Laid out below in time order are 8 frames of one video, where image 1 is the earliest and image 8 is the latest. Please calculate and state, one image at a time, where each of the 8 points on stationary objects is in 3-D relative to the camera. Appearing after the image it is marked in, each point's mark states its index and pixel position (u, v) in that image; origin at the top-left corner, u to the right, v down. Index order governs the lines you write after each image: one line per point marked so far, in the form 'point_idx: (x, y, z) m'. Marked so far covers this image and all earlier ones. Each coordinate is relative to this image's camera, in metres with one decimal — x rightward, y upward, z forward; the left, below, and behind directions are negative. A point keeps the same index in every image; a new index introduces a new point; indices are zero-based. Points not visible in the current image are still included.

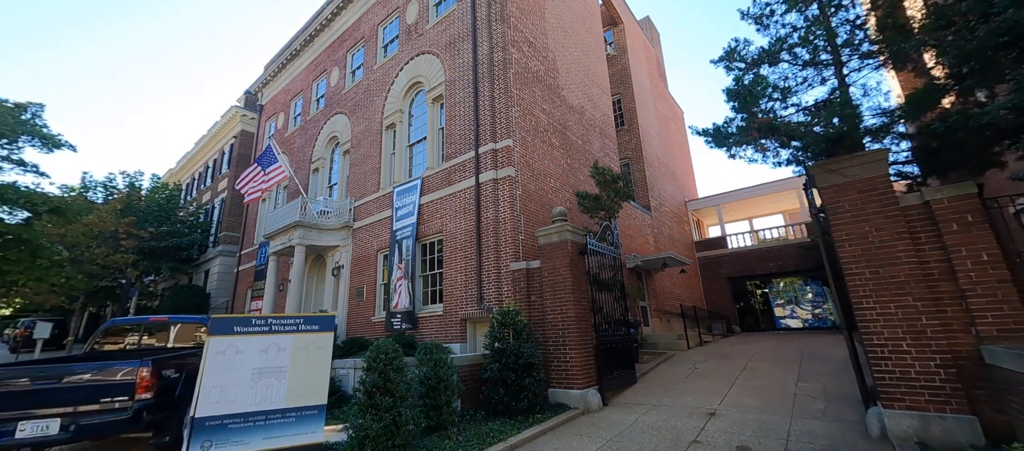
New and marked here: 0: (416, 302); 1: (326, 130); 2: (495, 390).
0: (-2.5, -2.0, +10.4) m
1: (-6.9, +3.6, +14.9) m
2: (-0.3, -2.7, +6.6) m
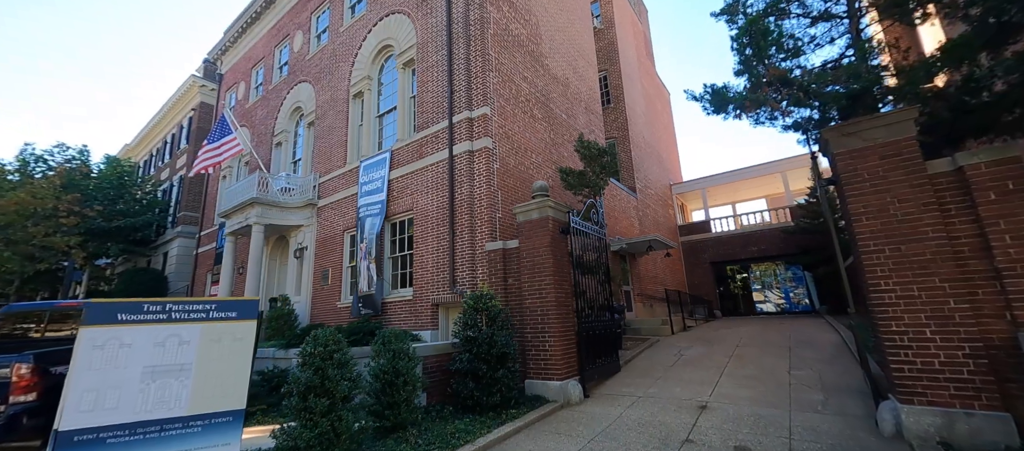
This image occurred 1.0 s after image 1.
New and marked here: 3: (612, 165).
0: (-3.0, -1.4, +9.5) m
1: (-7.6, +4.3, +13.7) m
2: (-0.7, -2.3, +5.8) m
3: (+2.3, +1.4, +9.3) m
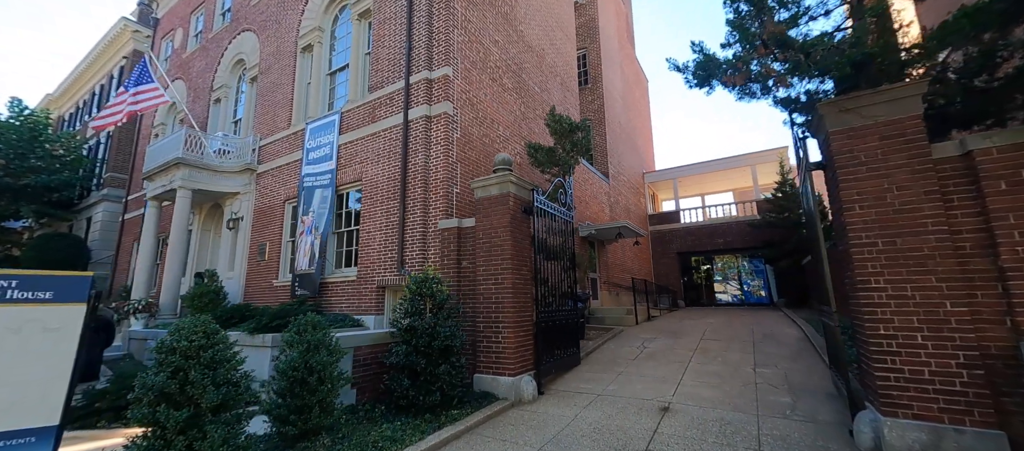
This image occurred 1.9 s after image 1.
0: (-3.9, -0.8, +8.5) m
1: (-8.5, +5.3, +12.1) m
2: (-1.4, -2.0, +5.1) m
3: (+1.6, +1.8, +8.6) m
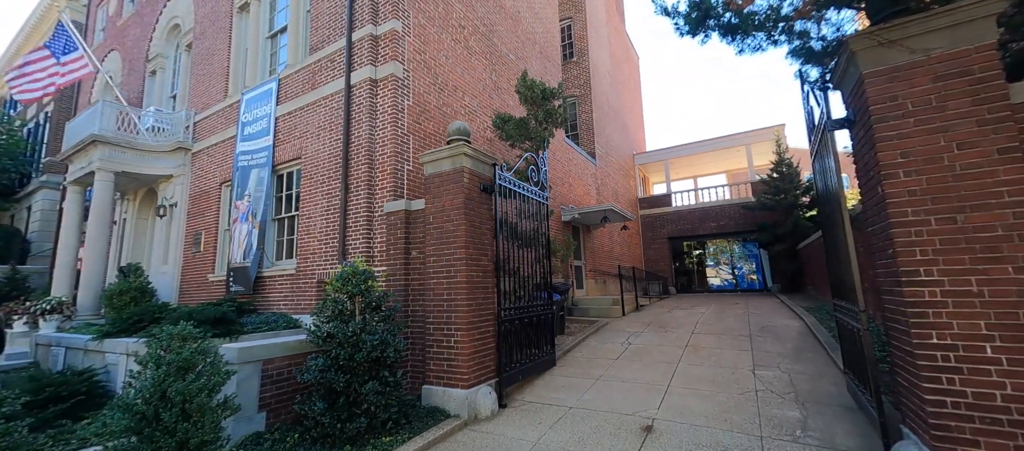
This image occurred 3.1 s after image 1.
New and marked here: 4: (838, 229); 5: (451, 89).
0: (-4.5, -0.5, +7.4) m
1: (-9.2, +5.6, +10.7) m
2: (-2.0, -1.8, +4.0) m
3: (+0.9, +2.1, +7.5) m
4: (+3.4, 0.0, +4.1) m
5: (-1.1, +2.6, +7.6) m
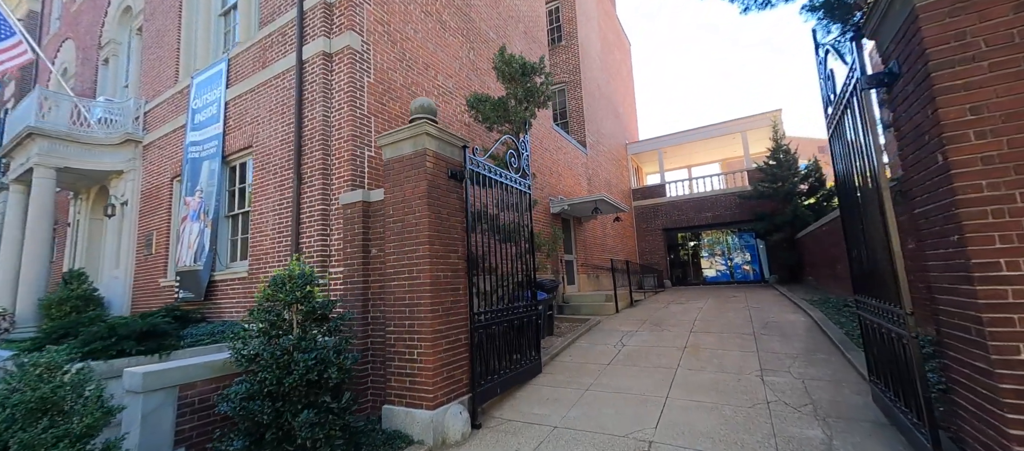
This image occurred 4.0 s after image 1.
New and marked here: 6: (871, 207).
0: (-4.9, -0.5, +6.6) m
1: (-9.7, +5.6, +9.8) m
2: (-2.3, -1.7, +3.3) m
3: (+0.5, +2.3, +6.7) m
4: (+3.1, +0.1, +3.4) m
5: (-1.5, +2.7, +6.8) m
6: (+3.0, +0.2, +3.4) m
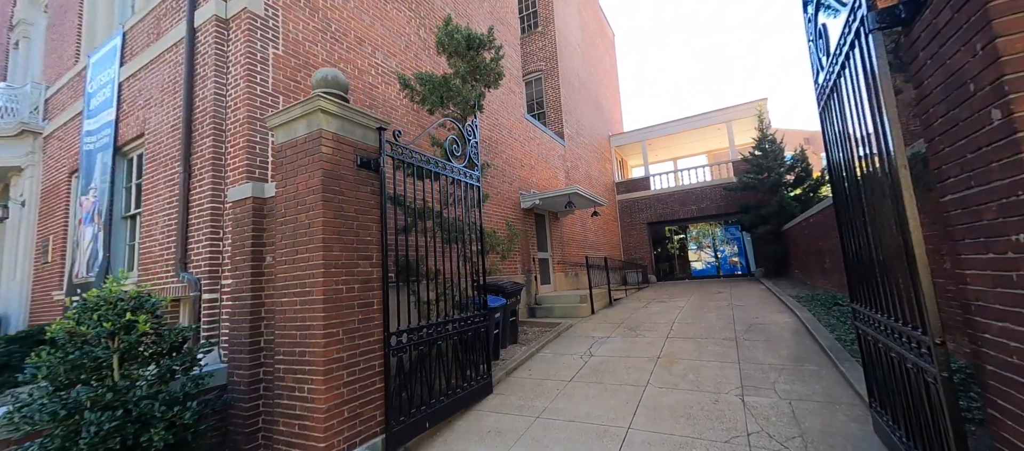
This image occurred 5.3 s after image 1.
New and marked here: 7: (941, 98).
0: (-5.6, -0.6, +5.6) m
1: (-10.6, +5.5, +8.7) m
2: (-2.9, -1.8, +2.4) m
3: (-0.3, +2.3, +5.8) m
4: (+2.4, +0.2, +2.6) m
5: (-2.3, +2.7, +5.9) m
6: (+2.3, +0.2, +2.5) m
7: (+2.2, +0.7, +2.0) m
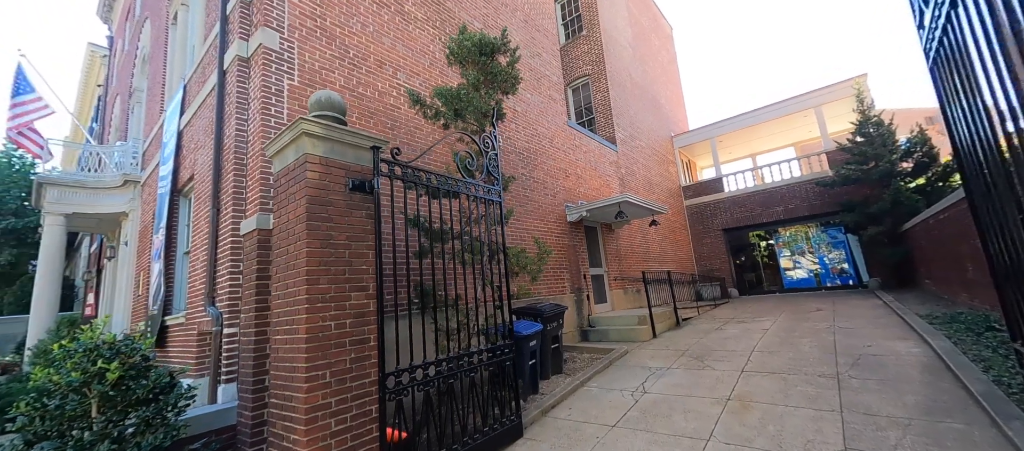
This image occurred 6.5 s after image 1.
0: (-5.1, -1.1, +6.0) m
1: (-9.8, +4.6, +10.2) m
2: (-3.0, -2.0, +2.3) m
3: (0.0, +2.0, +5.3) m
4: (+2.1, +0.2, +1.6) m
5: (-2.0, +2.3, +5.8) m
6: (+2.1, +0.2, +1.6) m
7: (+1.8, +0.7, +1.1) m
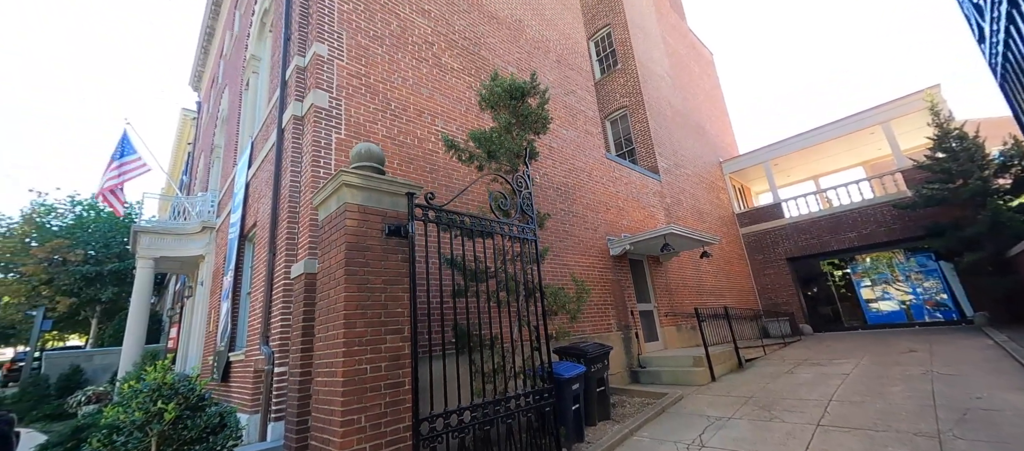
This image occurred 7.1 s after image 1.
0: (-4.5, -1.8, +6.5) m
1: (-8.7, +3.3, +11.6) m
2: (-2.8, -2.4, +2.4) m
3: (+0.5, +1.5, +5.4) m
4: (+2.1, 0.0, +1.4) m
5: (-1.5, +1.7, +6.2) m
6: (+2.1, +0.1, +1.3) m
7: (+1.8, +0.6, +1.0) m
